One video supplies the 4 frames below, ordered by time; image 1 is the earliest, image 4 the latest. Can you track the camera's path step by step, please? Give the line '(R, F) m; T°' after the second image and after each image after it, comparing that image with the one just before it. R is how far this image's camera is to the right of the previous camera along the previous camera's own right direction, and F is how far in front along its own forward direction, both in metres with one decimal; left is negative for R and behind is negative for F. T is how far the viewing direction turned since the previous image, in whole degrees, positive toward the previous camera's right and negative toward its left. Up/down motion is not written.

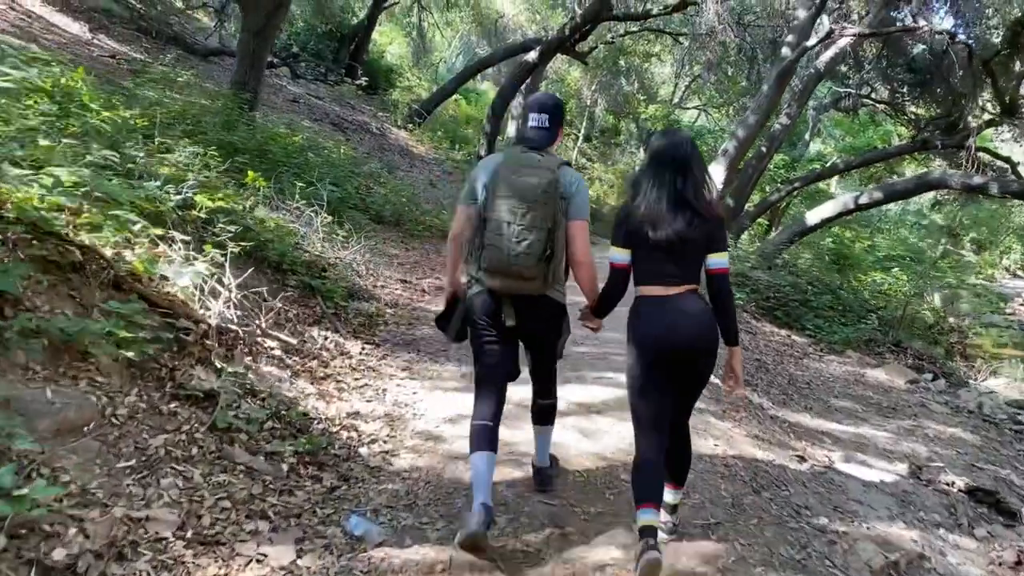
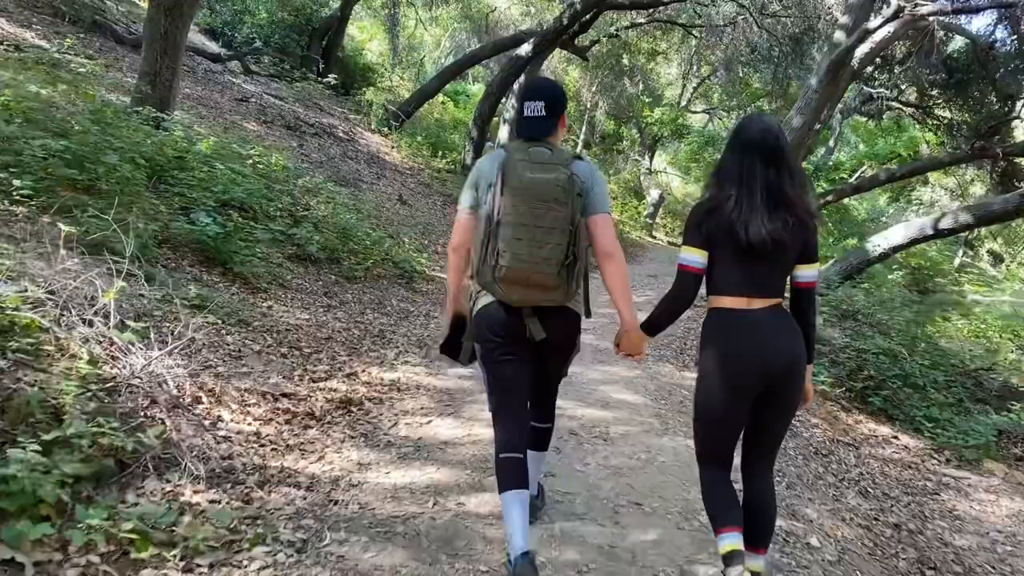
(+0.2, +3.6) m; 0°
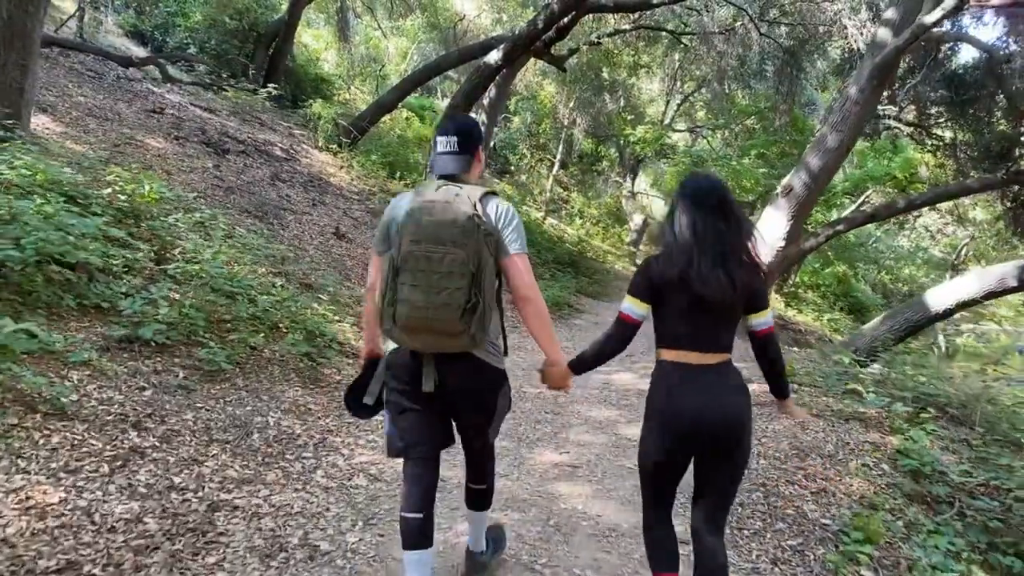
(+0.2, +3.1) m; +2°
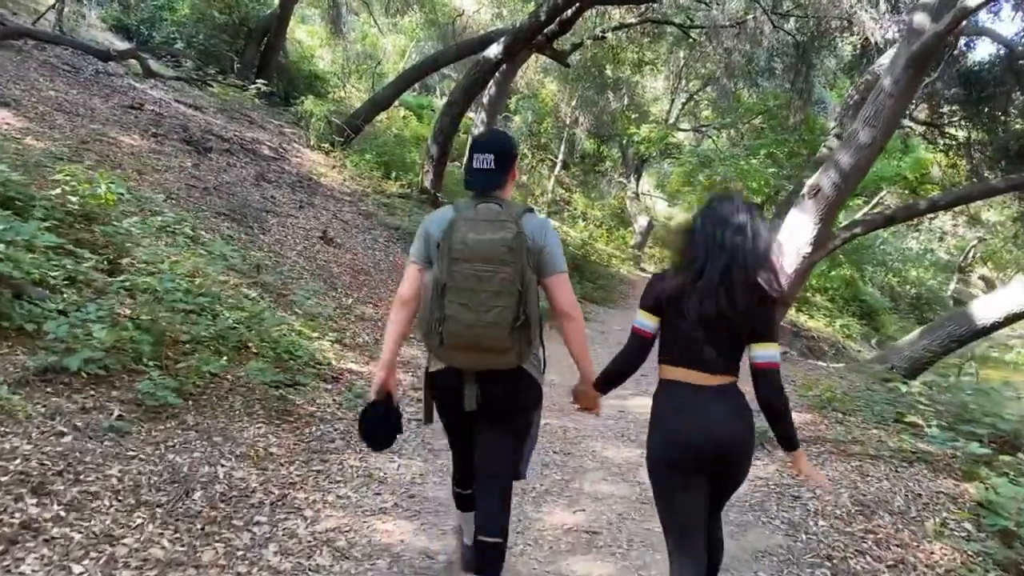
(0.0, +1.0) m; 0°
